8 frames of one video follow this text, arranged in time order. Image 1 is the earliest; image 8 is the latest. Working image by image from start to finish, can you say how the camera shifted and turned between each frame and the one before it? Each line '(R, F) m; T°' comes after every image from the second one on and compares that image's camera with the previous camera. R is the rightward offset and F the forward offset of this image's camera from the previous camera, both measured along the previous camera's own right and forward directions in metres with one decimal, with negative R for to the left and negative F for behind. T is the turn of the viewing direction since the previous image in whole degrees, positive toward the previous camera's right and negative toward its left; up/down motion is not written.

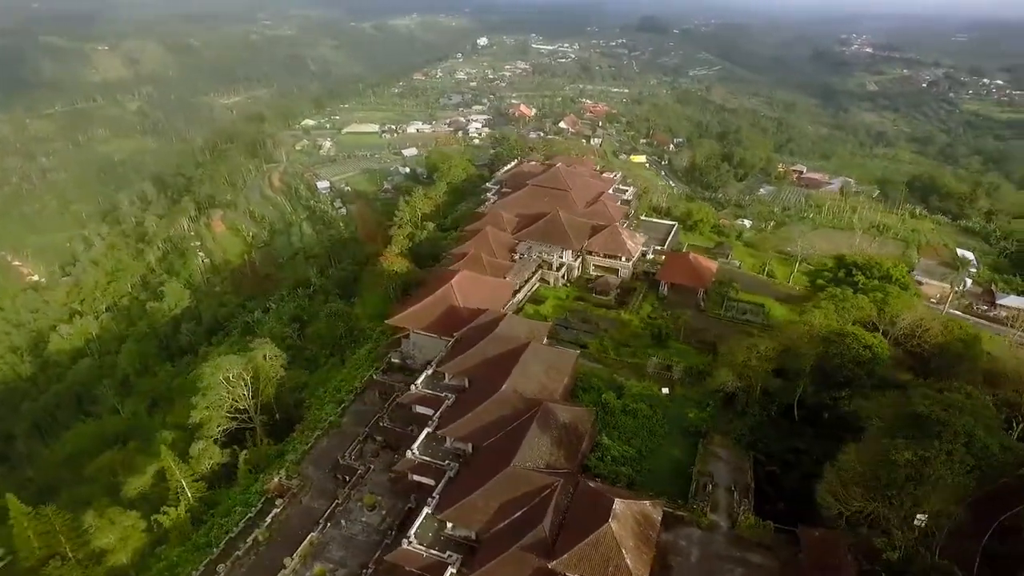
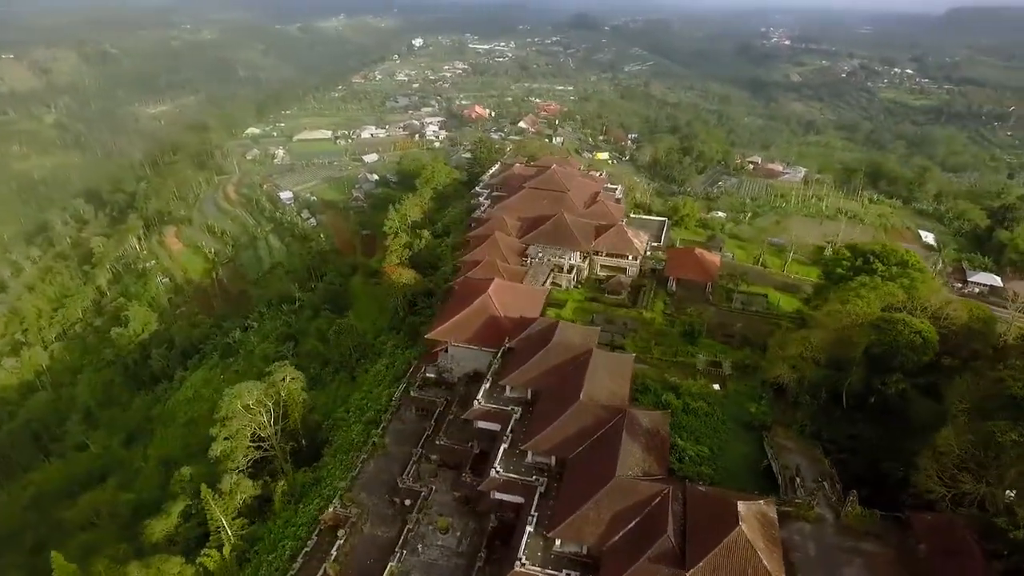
(-3.7, +0.4) m; +5°
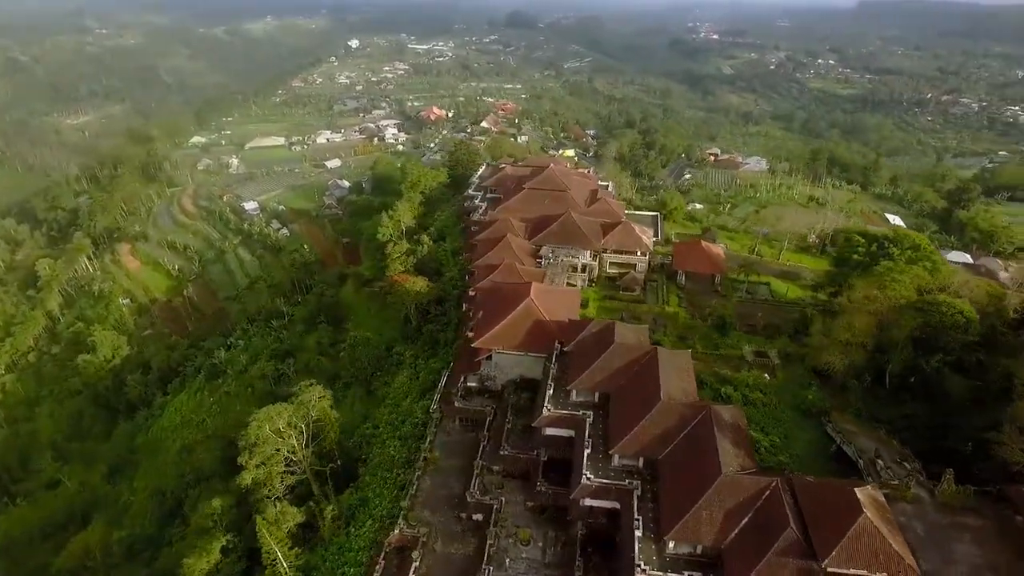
(-3.7, +0.4) m; +5°
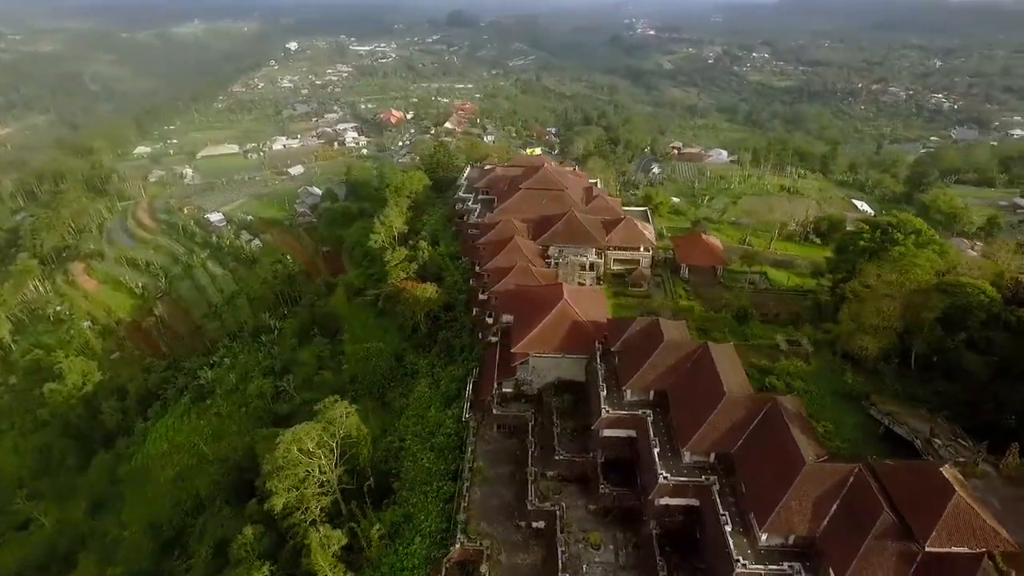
(-3.2, +0.4) m; +5°
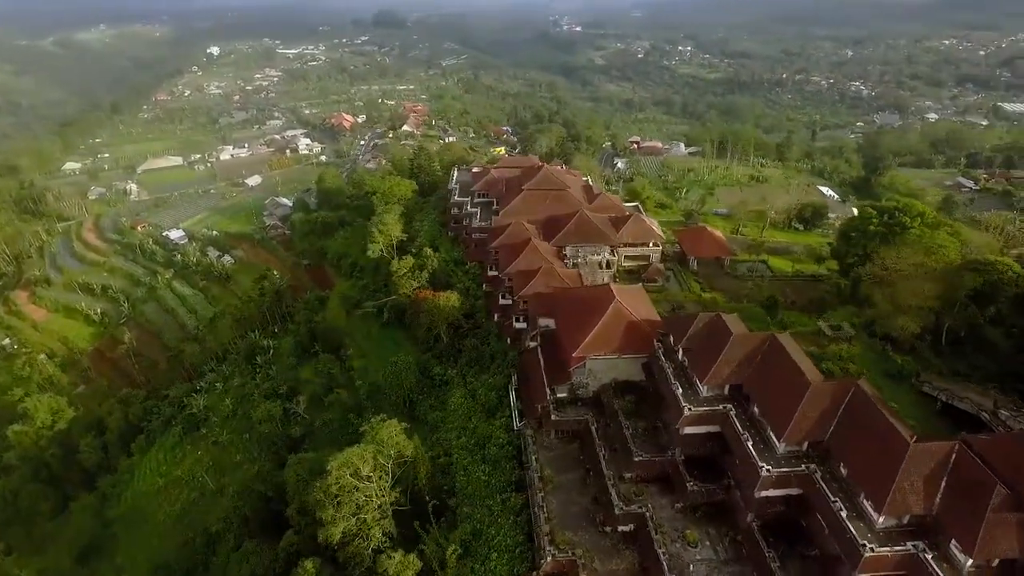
(-4.2, +0.6) m; +6°
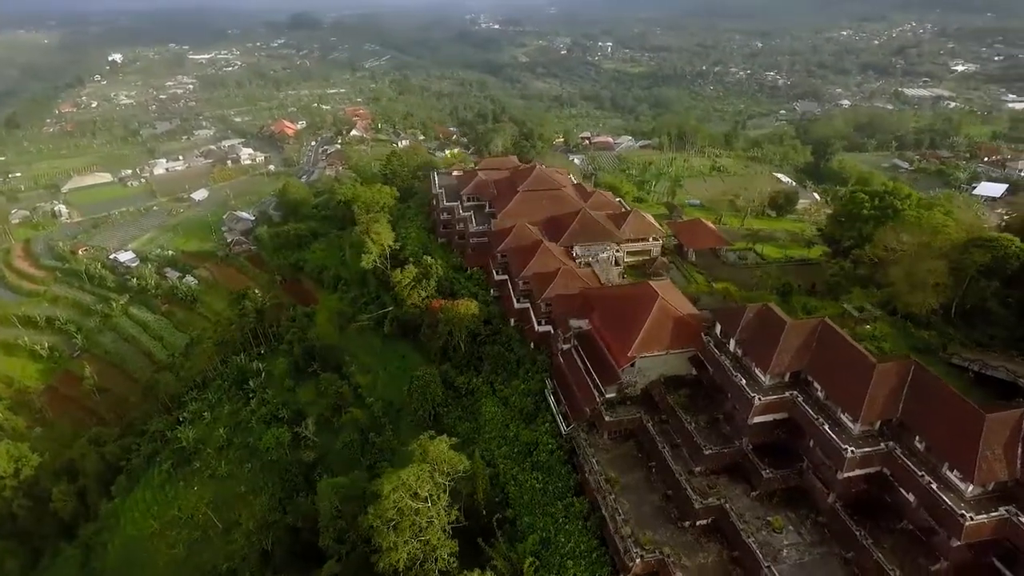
(-4.3, +0.5) m; +6°
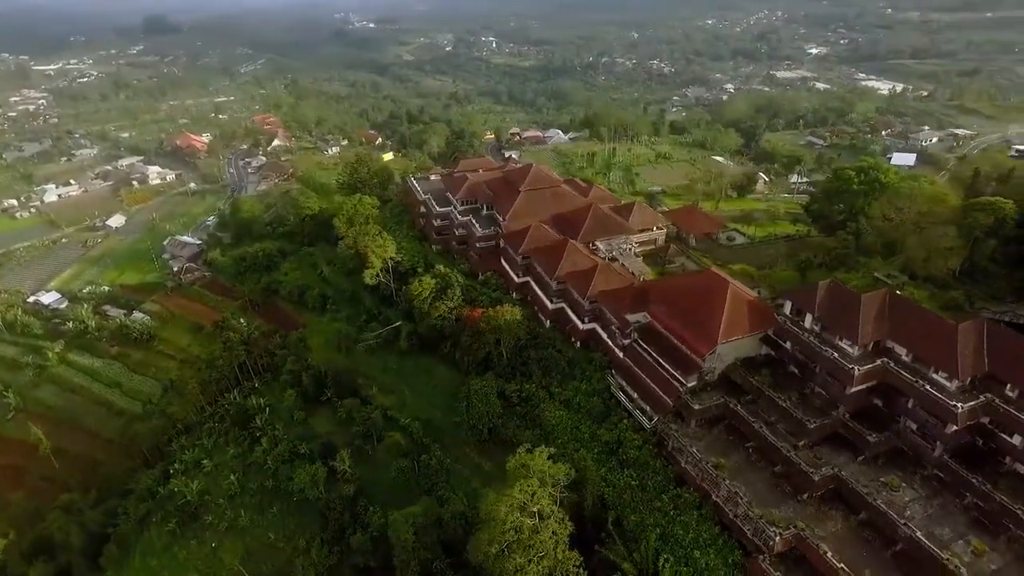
(-6.9, +1.1) m; +10°
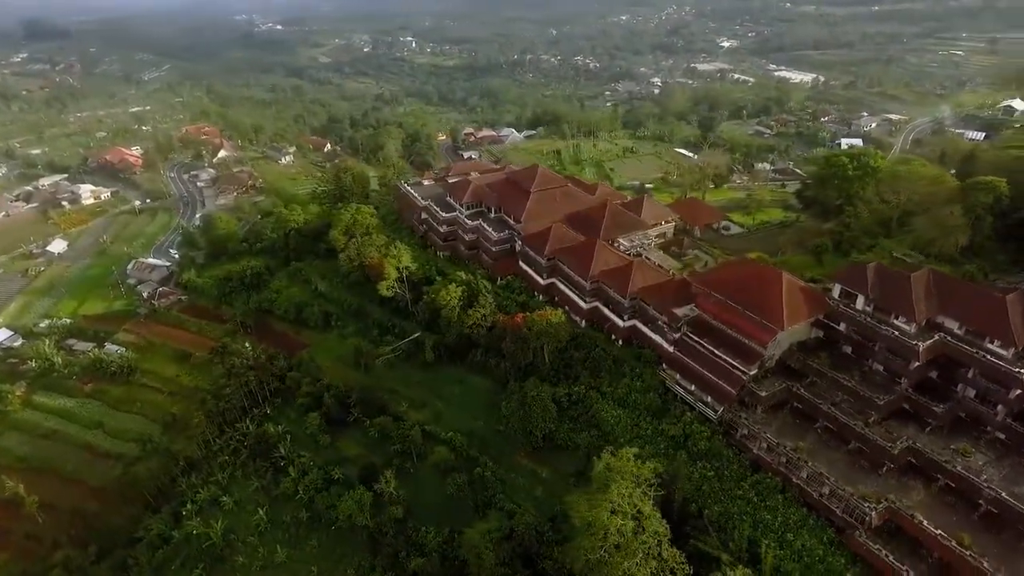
(-5.4, +0.7) m; +7°
